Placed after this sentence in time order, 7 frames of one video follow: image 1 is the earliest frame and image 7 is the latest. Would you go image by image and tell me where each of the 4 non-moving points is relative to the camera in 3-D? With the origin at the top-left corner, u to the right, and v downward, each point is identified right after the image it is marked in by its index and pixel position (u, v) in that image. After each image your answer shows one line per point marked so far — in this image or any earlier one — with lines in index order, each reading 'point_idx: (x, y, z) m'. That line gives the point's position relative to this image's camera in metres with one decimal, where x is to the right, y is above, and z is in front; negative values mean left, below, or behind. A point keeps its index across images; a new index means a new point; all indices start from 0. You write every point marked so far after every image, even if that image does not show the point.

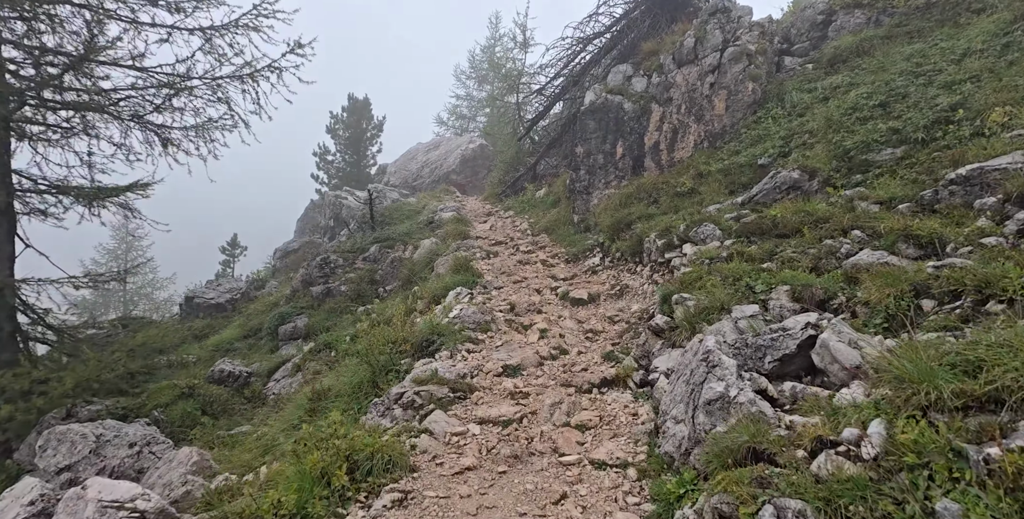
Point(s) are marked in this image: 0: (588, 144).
0: (+2.0, +2.9, +13.4) m
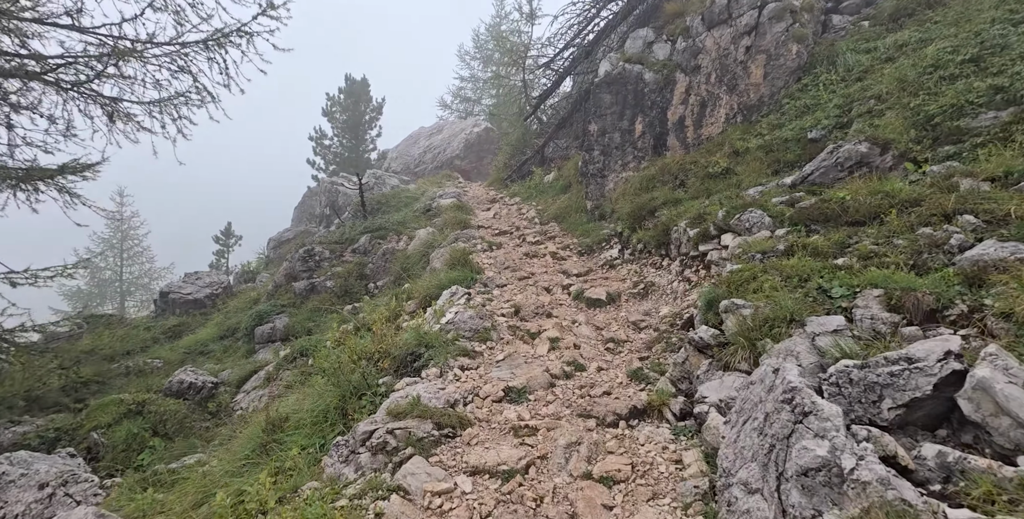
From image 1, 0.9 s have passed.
0: (+2.1, +3.1, +12.0) m
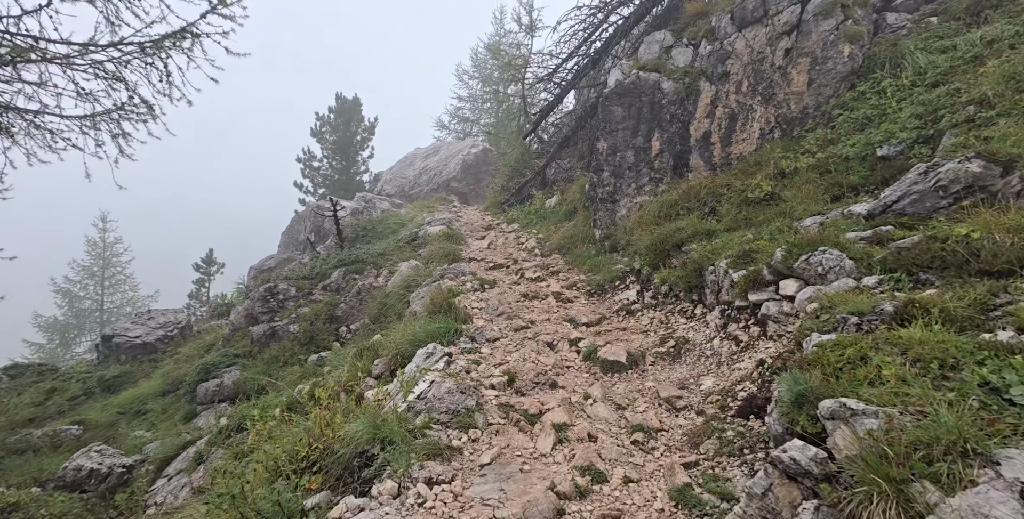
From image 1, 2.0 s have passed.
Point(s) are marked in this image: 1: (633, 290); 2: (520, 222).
0: (+2.1, +2.4, +10.4) m
1: (+1.8, -0.5, +7.9) m
2: (+0.2, +1.1, +14.8) m
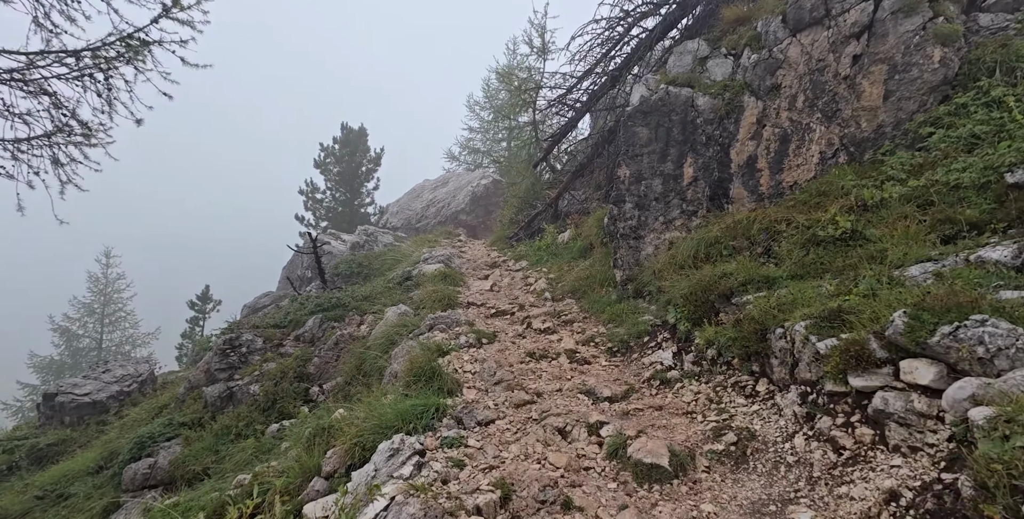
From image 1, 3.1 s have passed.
0: (+2.2, +1.6, +8.9) m
1: (+1.9, -1.1, +6.2) m
2: (+0.4, 0.0, +13.2) m
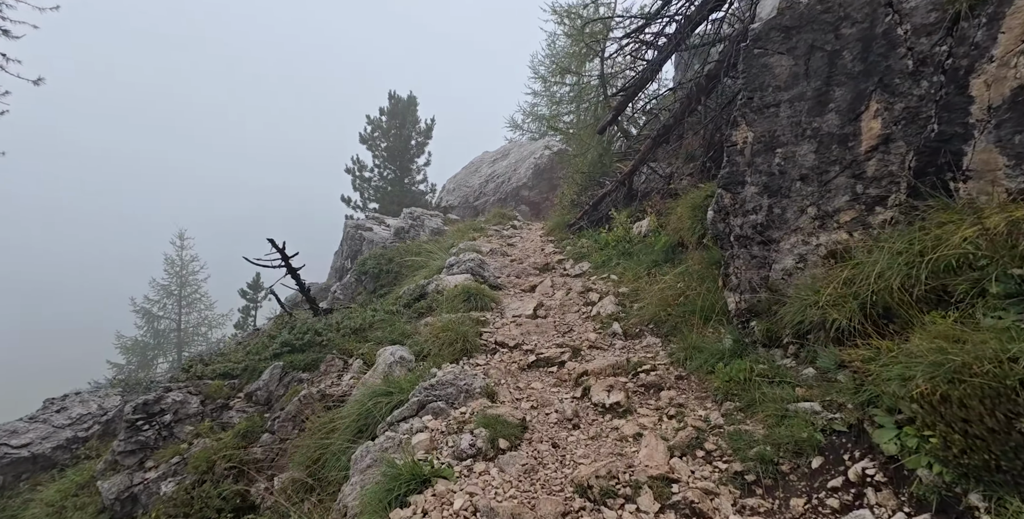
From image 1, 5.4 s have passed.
0: (+2.6, +1.3, +5.2) m
1: (+2.0, -1.5, +2.8) m
2: (+1.5, 0.0, +9.8) m
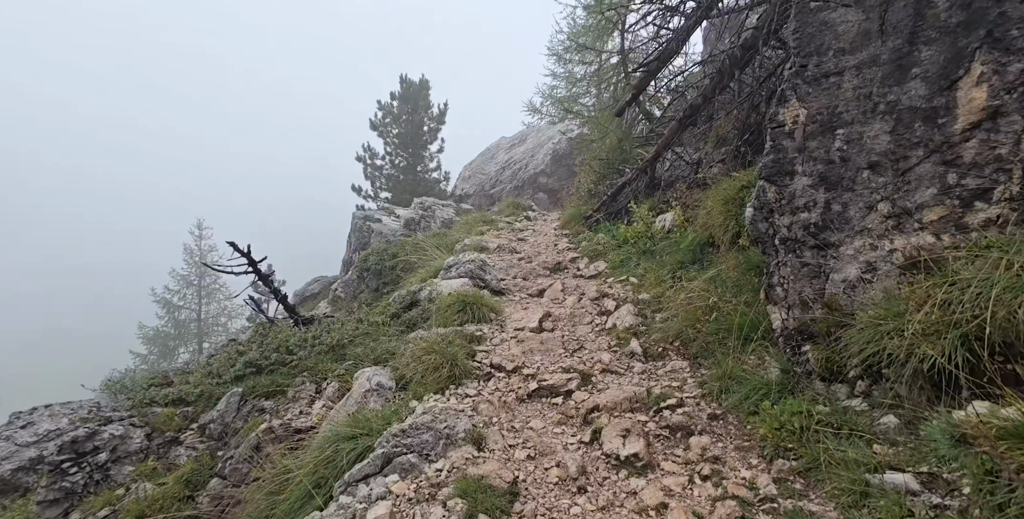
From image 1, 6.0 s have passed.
0: (+2.6, +1.3, +4.1) m
1: (+1.8, -1.6, +1.7) m
2: (+1.6, 0.0, +8.7) m
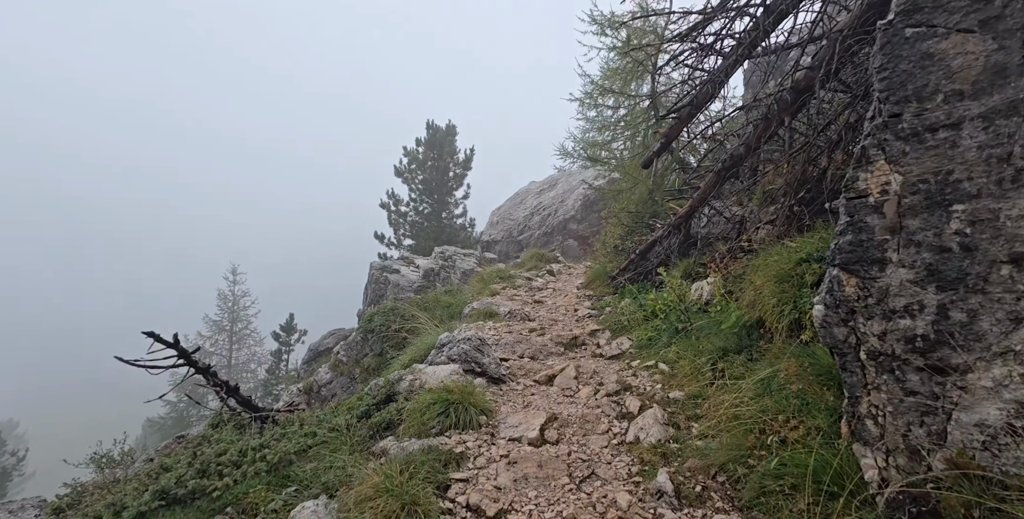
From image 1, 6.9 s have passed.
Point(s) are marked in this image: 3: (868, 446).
0: (+2.4, +0.5, +2.7) m
1: (+1.5, -2.2, +0.2) m
2: (+1.7, -1.1, +7.3) m
3: (+2.2, -1.2, +3.1) m
